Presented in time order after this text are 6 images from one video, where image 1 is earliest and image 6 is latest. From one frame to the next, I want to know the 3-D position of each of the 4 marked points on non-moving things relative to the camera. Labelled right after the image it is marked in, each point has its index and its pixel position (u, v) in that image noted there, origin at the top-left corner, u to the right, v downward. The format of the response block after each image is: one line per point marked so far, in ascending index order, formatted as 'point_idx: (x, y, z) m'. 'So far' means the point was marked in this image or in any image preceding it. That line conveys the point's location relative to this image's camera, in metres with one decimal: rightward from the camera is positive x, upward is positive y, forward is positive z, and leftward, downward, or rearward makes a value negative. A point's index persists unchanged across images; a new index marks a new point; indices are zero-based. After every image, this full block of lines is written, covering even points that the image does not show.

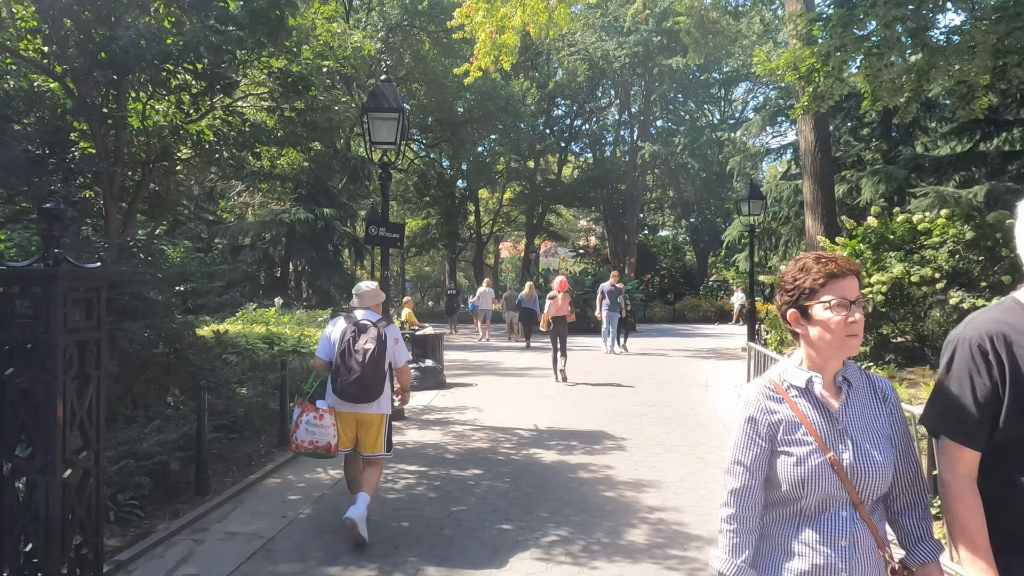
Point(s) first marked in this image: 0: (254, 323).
0: (-4.4, -0.6, +13.1) m
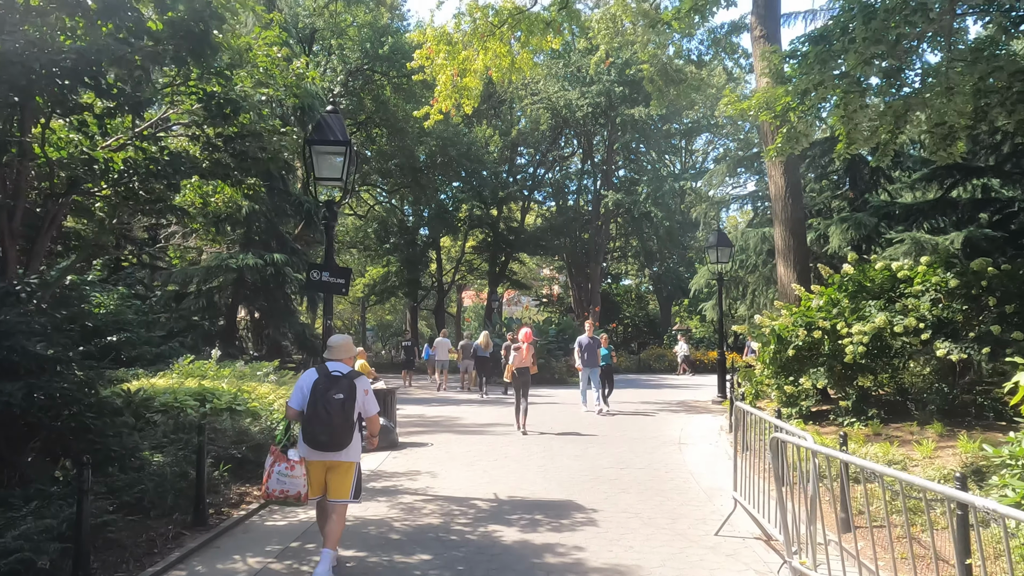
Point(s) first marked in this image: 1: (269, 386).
0: (-5.1, -1.4, +12.0) m
1: (-3.9, -1.6, +12.2) m
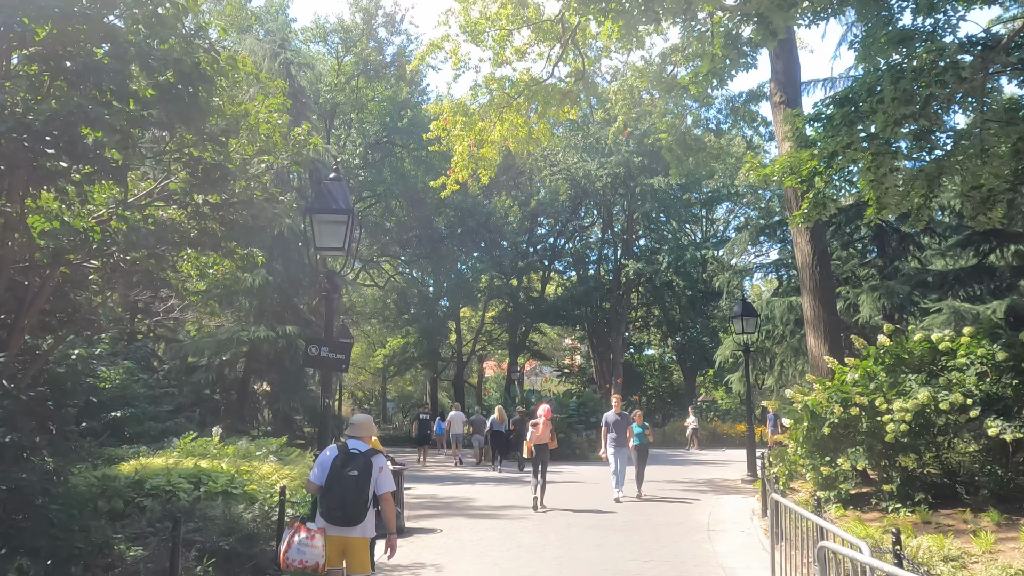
0: (-4.8, -2.5, +11.4) m
1: (-3.7, -2.7, +11.6) m
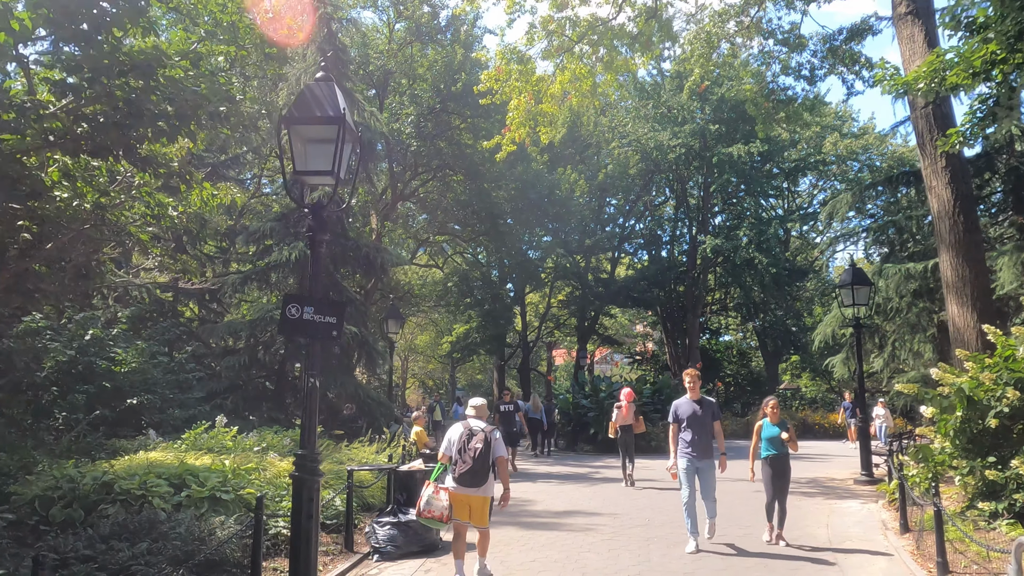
0: (-4.1, -2.1, +9.7) m
1: (-2.9, -2.2, +9.7) m
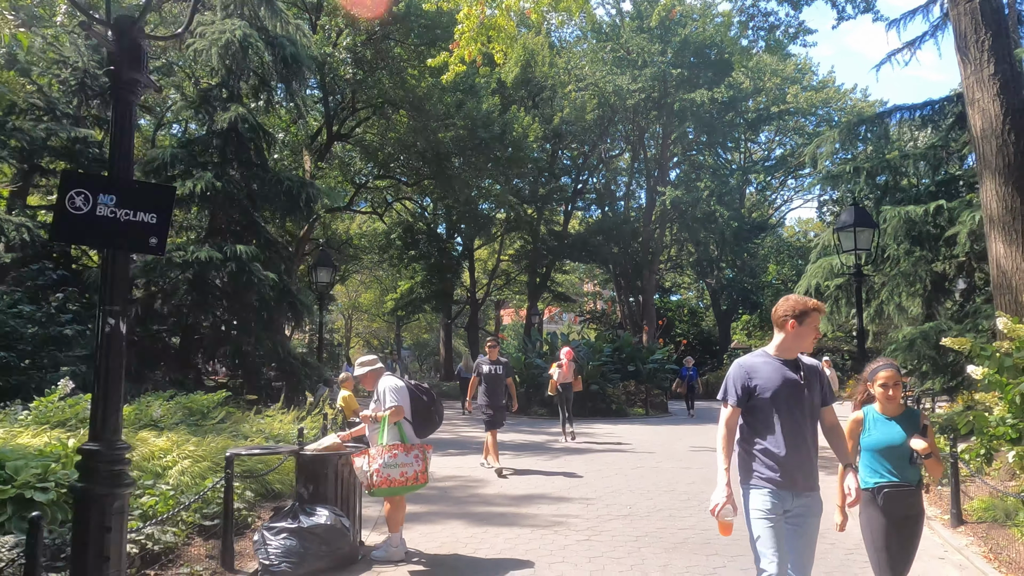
0: (-4.6, -1.3, +7.3) m
1: (-3.4, -1.5, +7.4) m
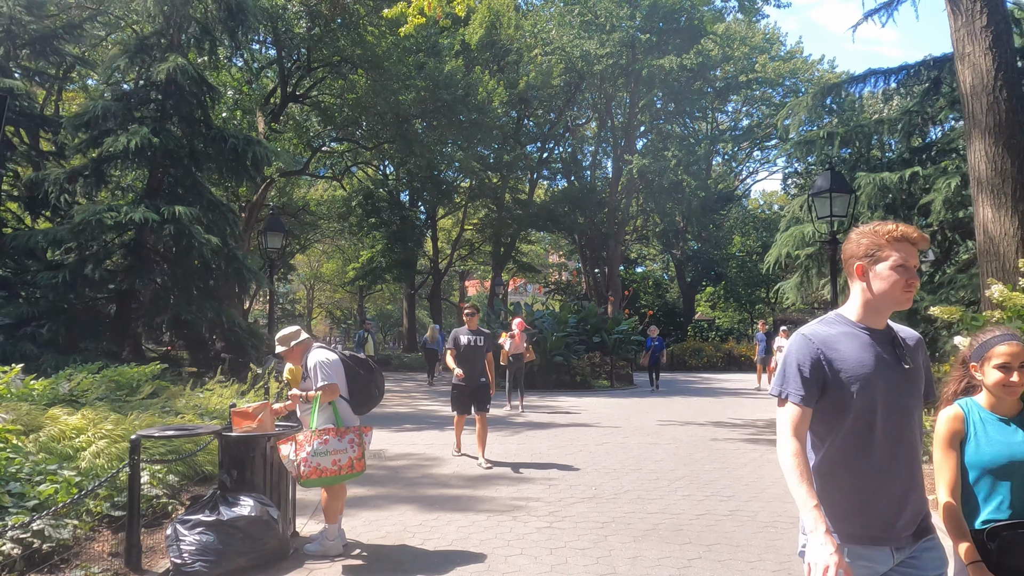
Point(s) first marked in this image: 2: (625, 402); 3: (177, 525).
0: (-5.0, -1.0, +6.4) m
1: (-3.8, -1.1, +6.6) m
2: (+2.3, -2.3, +15.6) m
3: (-2.1, -1.5, +4.8) m
